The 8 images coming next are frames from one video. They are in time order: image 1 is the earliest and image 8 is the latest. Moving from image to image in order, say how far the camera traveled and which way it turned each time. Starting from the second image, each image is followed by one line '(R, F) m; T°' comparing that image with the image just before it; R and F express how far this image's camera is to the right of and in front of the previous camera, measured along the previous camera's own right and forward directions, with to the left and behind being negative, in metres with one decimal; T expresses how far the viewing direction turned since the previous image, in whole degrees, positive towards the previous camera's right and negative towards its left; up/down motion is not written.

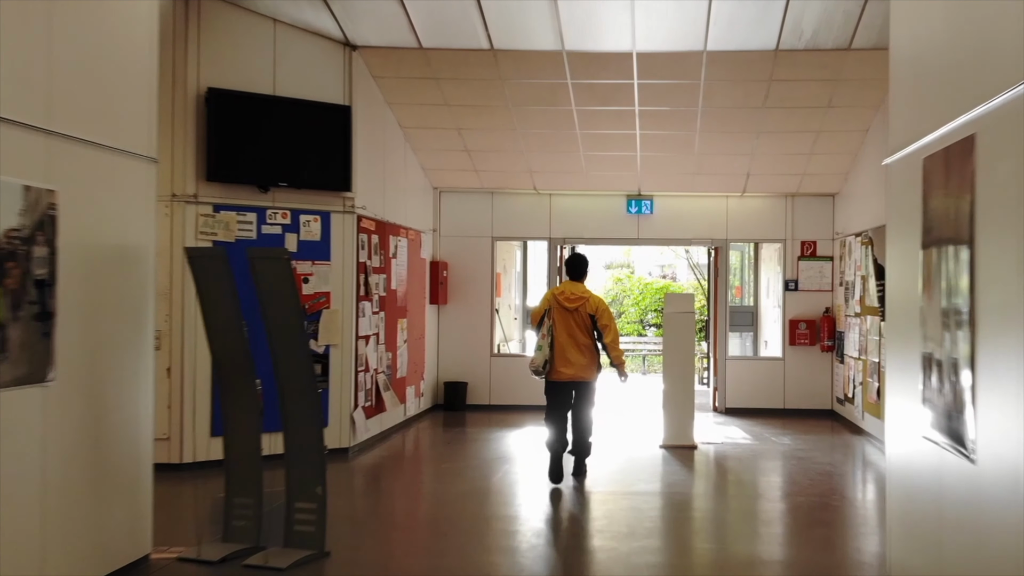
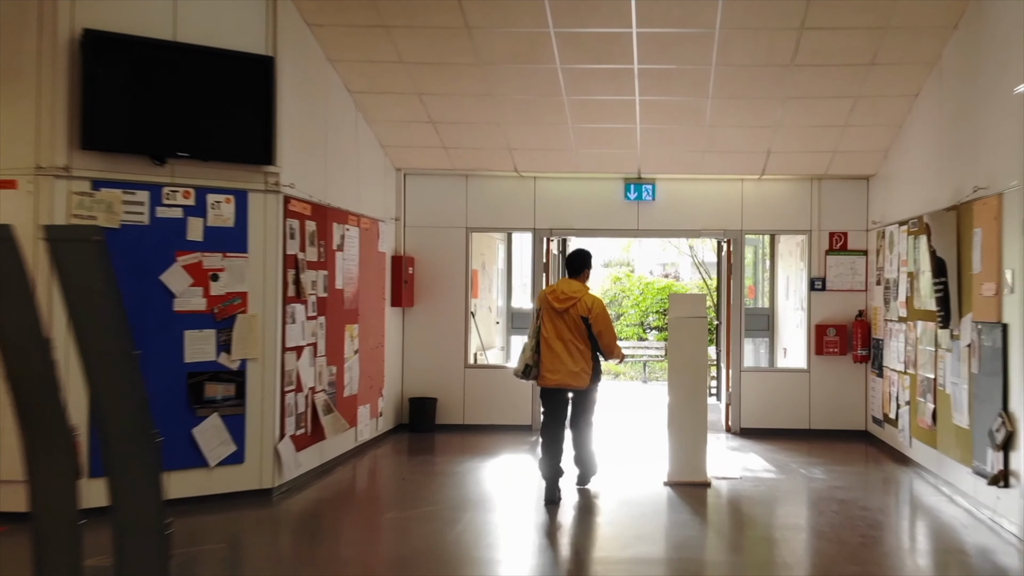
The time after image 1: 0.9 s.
(+0.1, +1.4) m; 0°
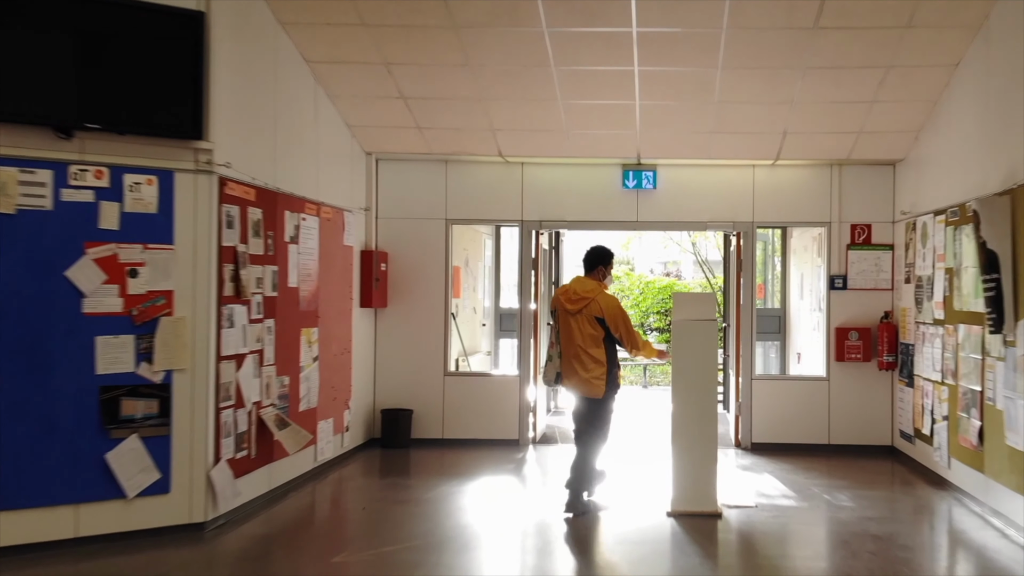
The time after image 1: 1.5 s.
(+0.1, +0.8) m; 0°
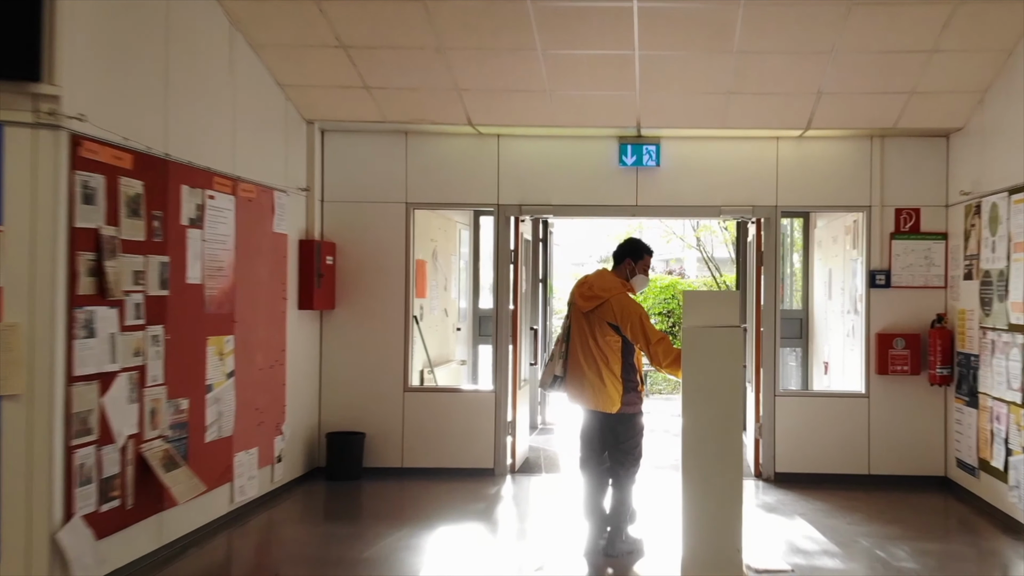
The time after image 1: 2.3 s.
(+0.1, +1.2) m; 0°
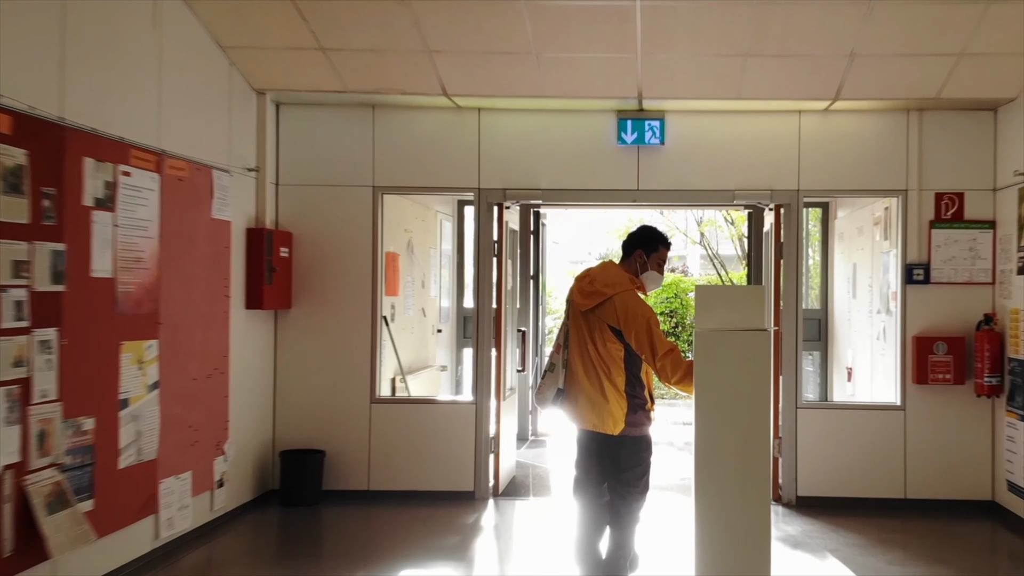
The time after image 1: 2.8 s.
(+0.1, +0.7) m; 0°
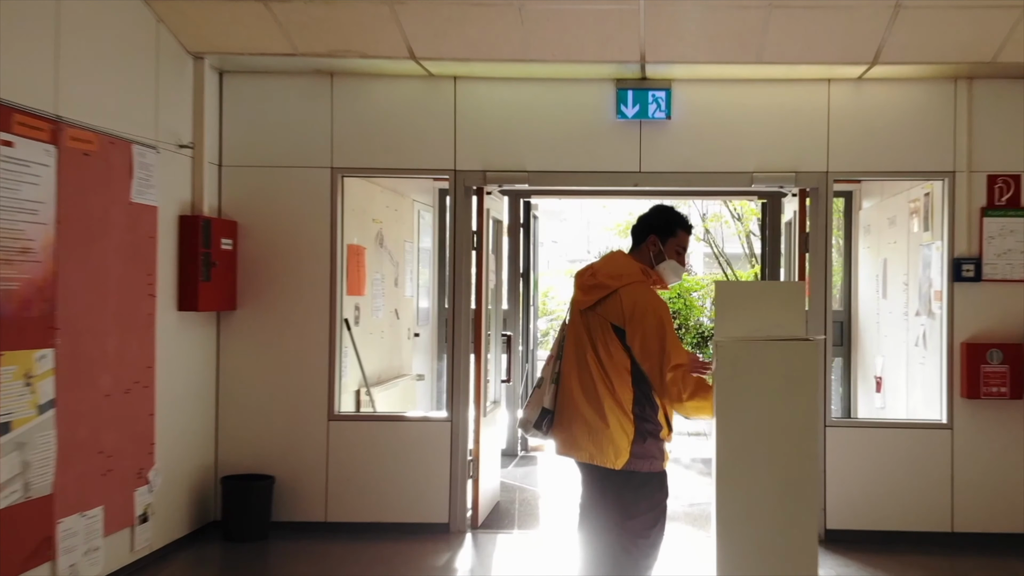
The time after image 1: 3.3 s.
(+0.1, +0.7) m; 0°
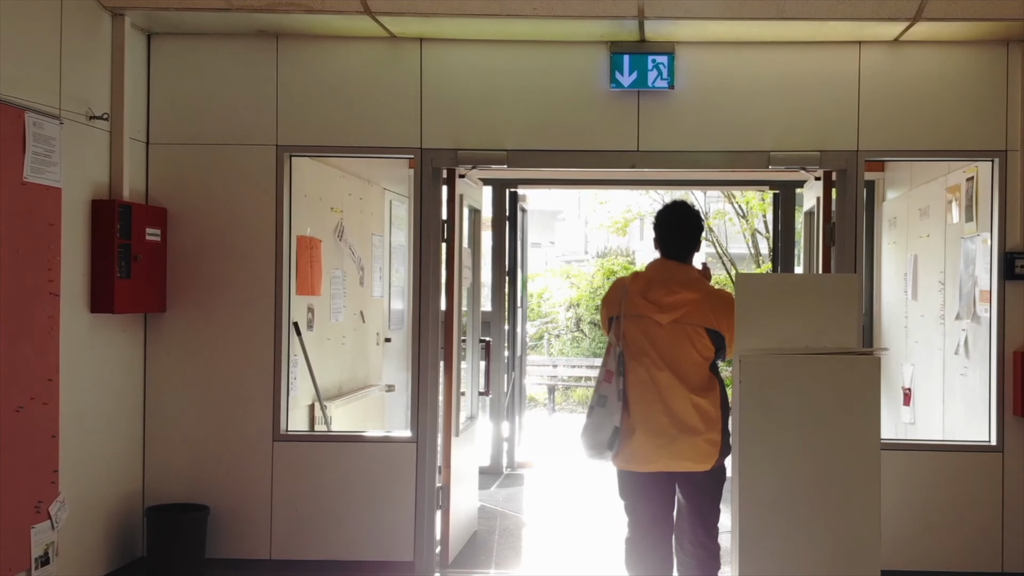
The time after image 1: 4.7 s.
(+0.1, +0.6) m; 0°
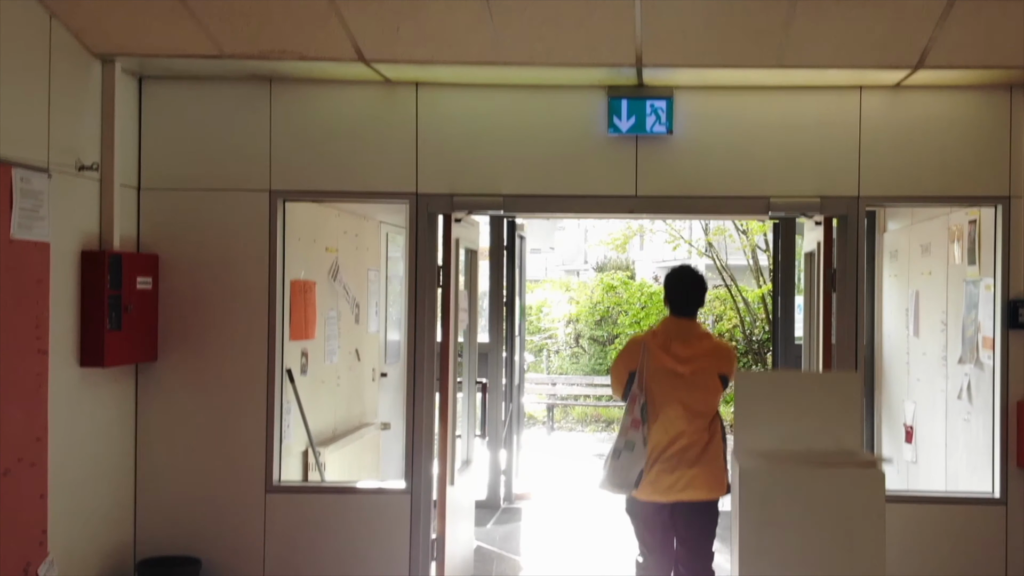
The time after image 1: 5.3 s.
(0.0, +0.1) m; 0°
